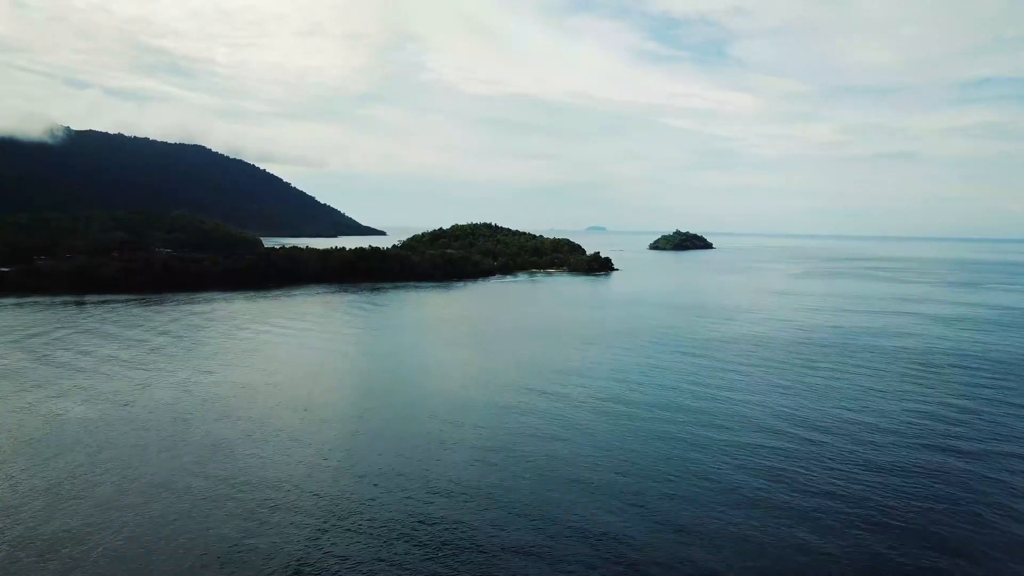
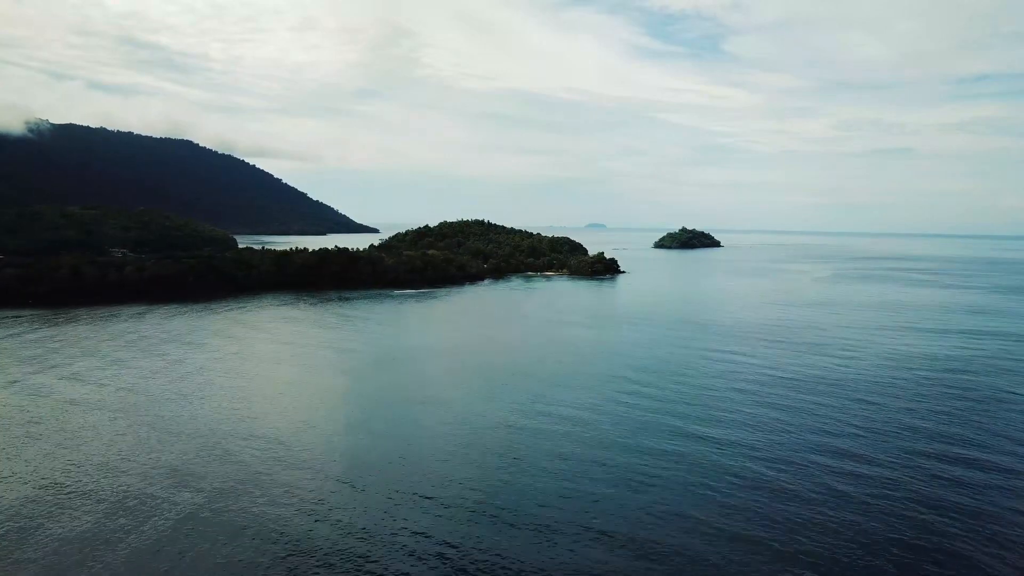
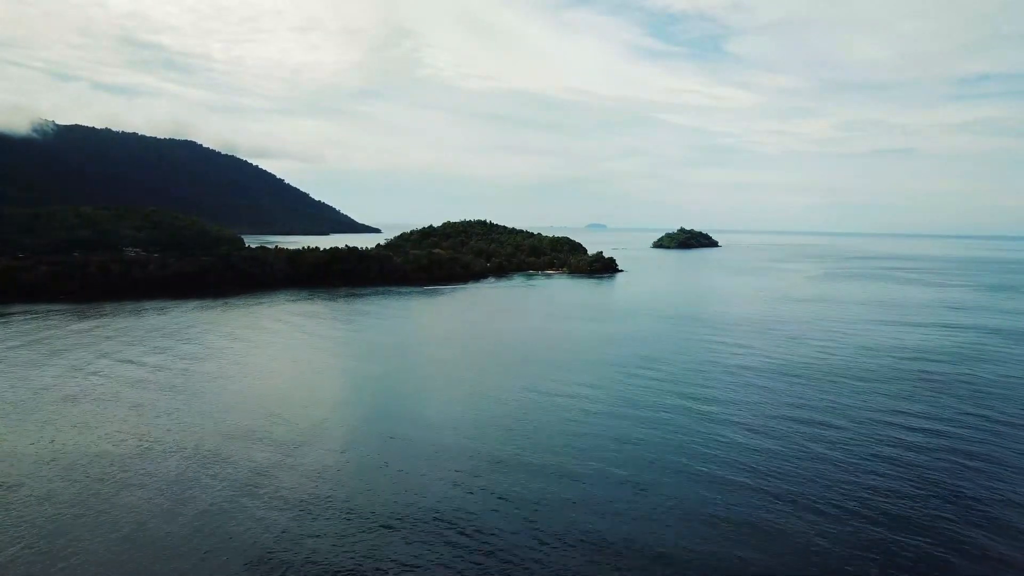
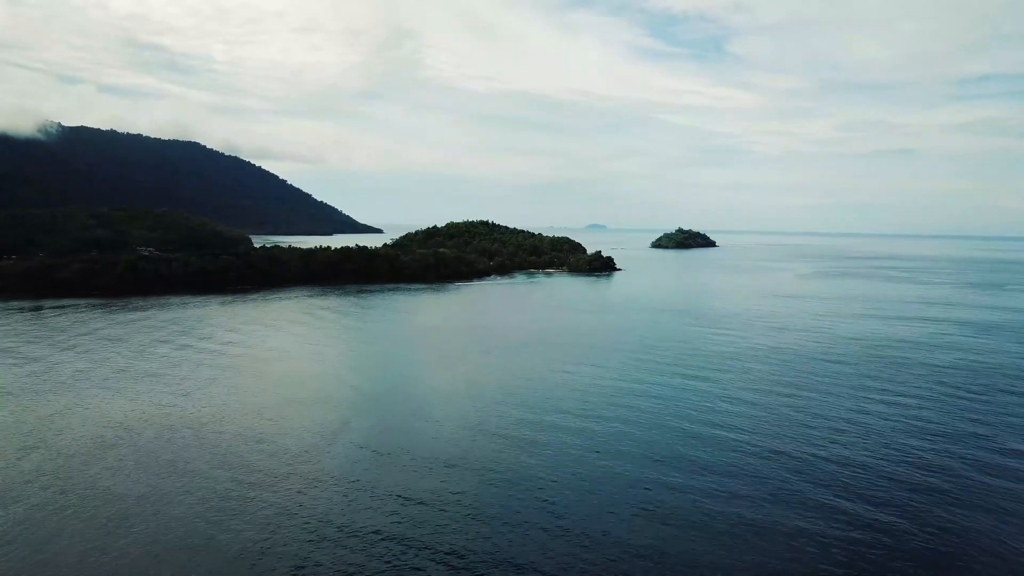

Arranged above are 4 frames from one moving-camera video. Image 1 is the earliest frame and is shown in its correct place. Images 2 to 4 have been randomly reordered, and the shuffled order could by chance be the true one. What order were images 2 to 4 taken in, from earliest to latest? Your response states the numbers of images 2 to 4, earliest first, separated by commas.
4, 3, 2
